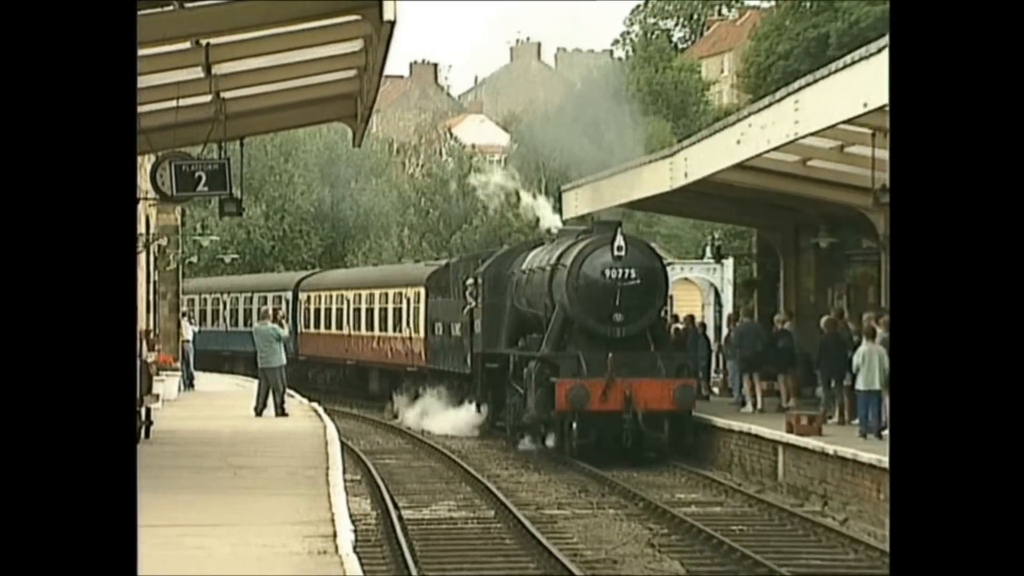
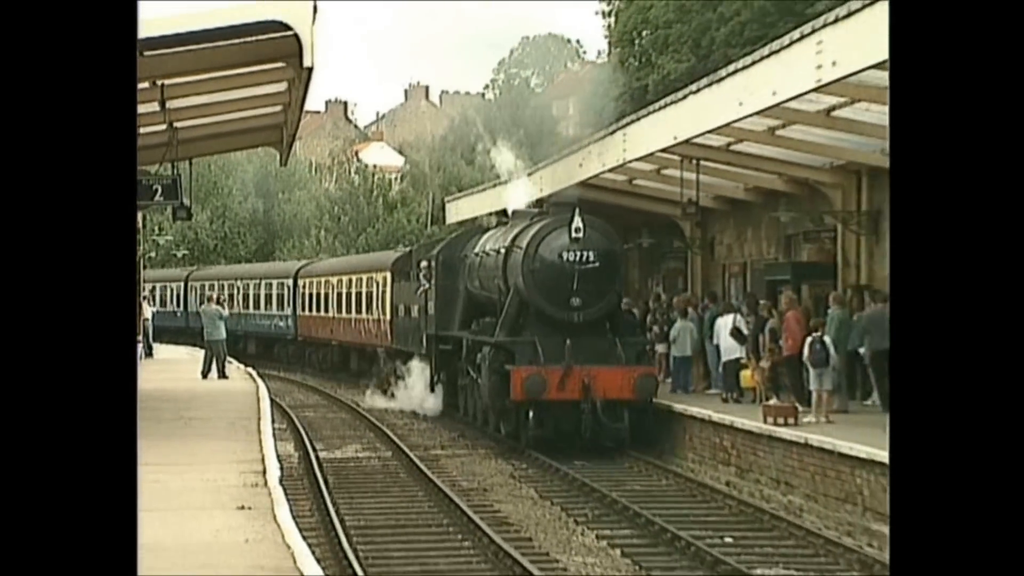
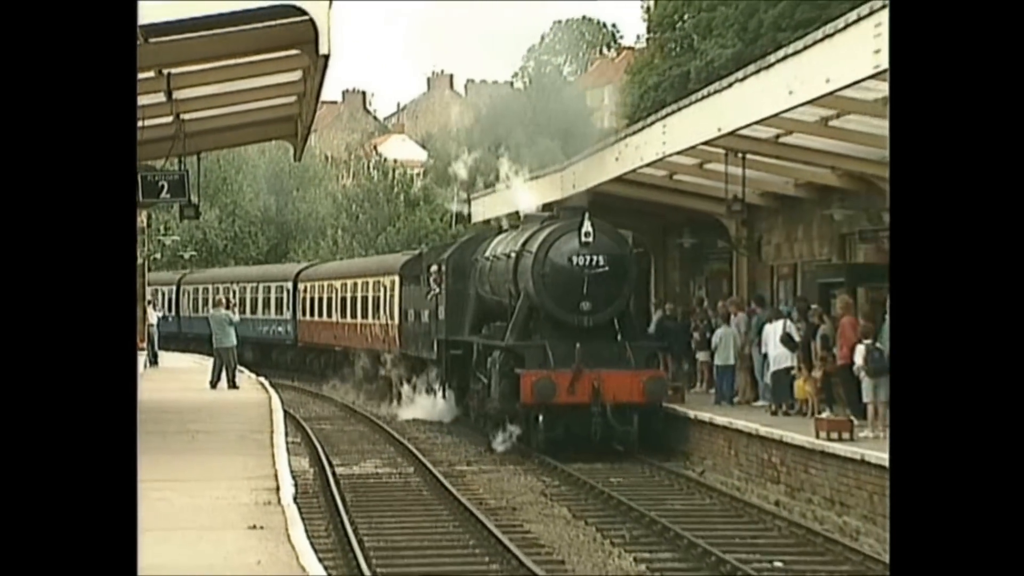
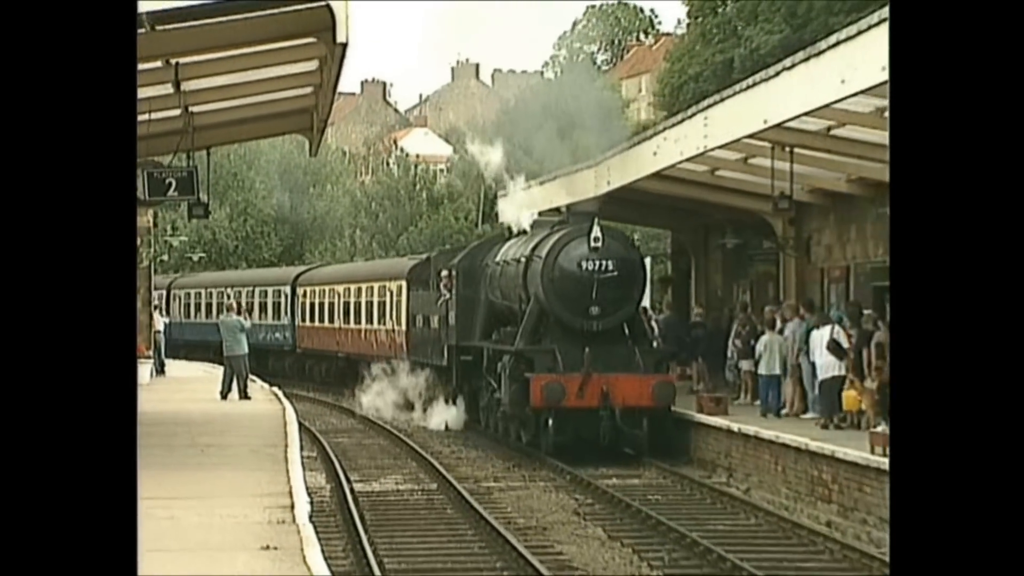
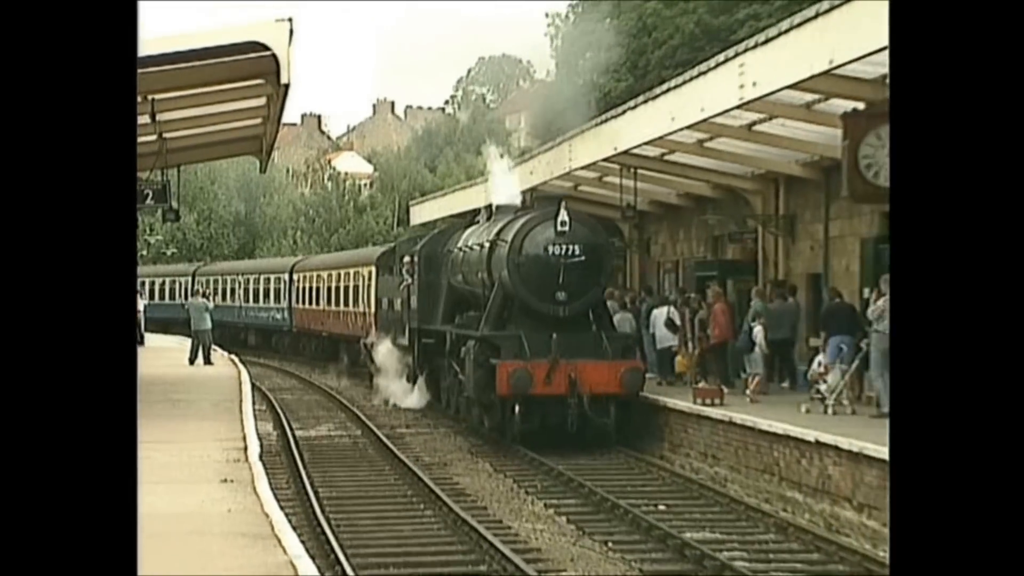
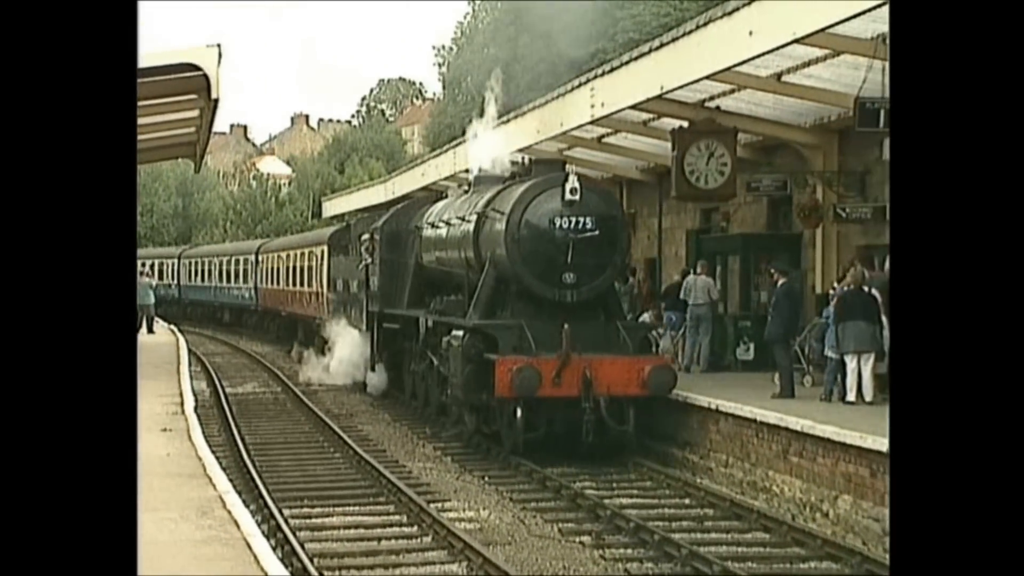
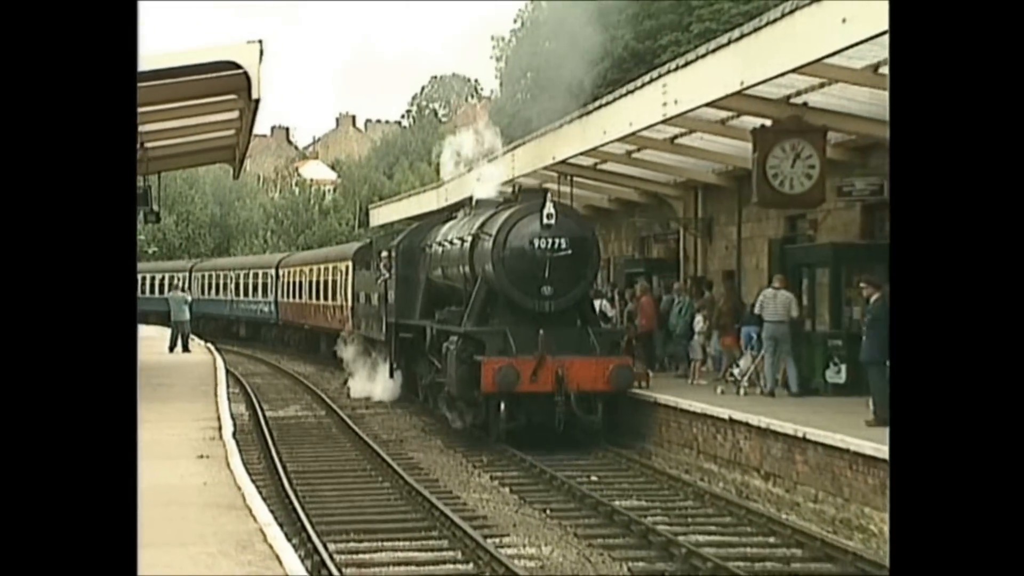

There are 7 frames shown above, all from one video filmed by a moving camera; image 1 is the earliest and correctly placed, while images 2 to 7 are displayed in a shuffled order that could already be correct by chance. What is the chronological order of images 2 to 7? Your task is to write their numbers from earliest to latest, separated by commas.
4, 3, 2, 5, 7, 6
